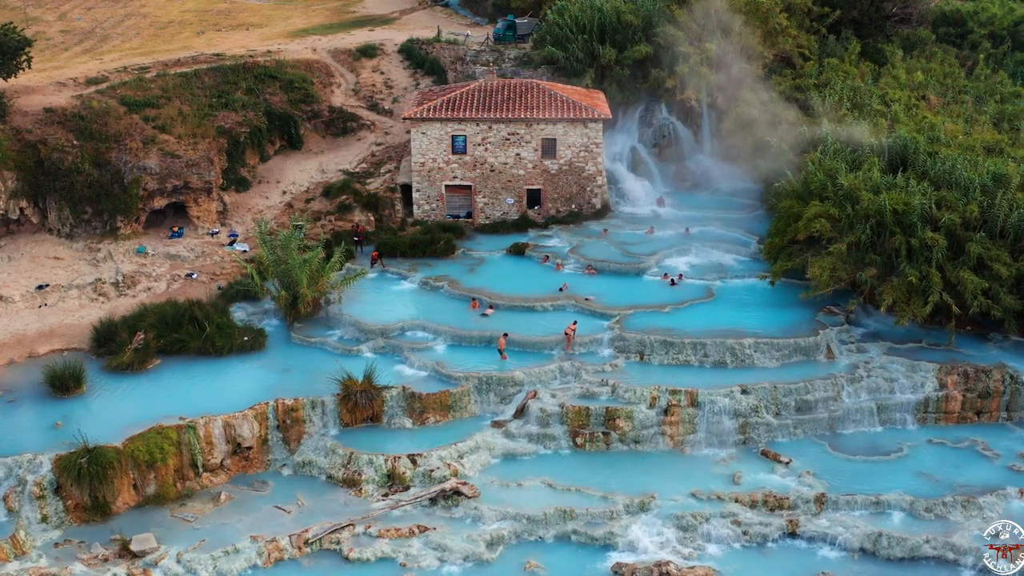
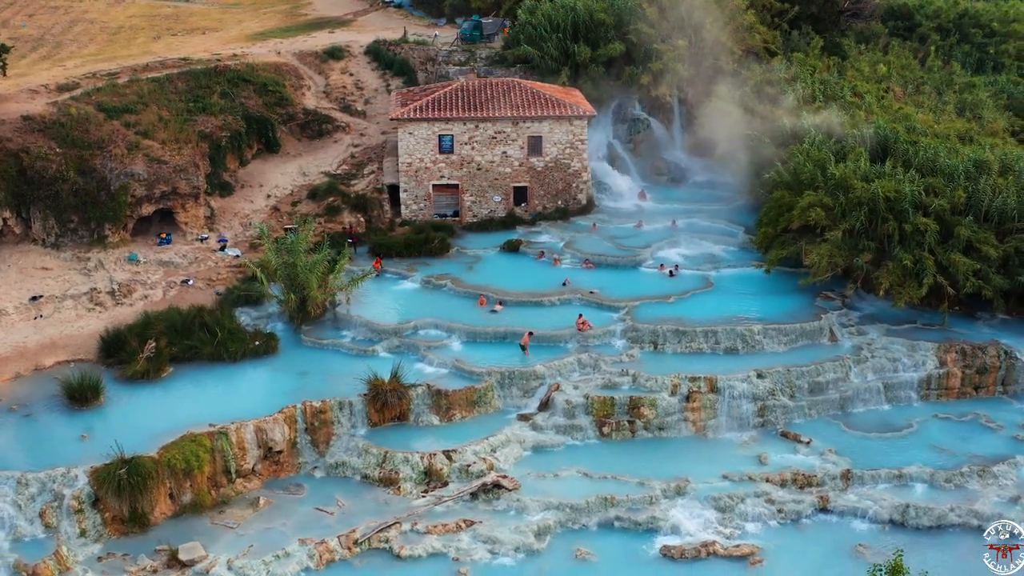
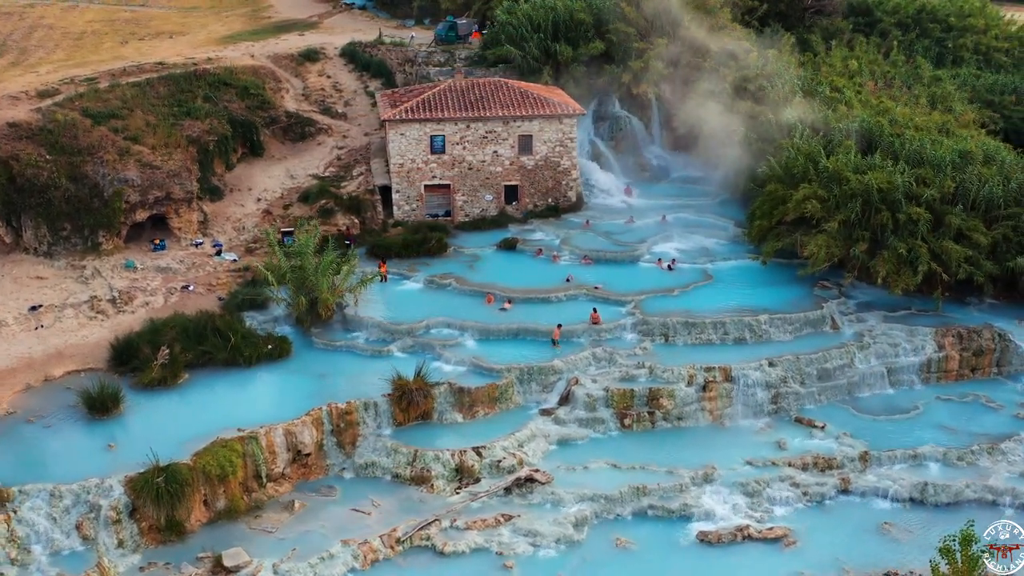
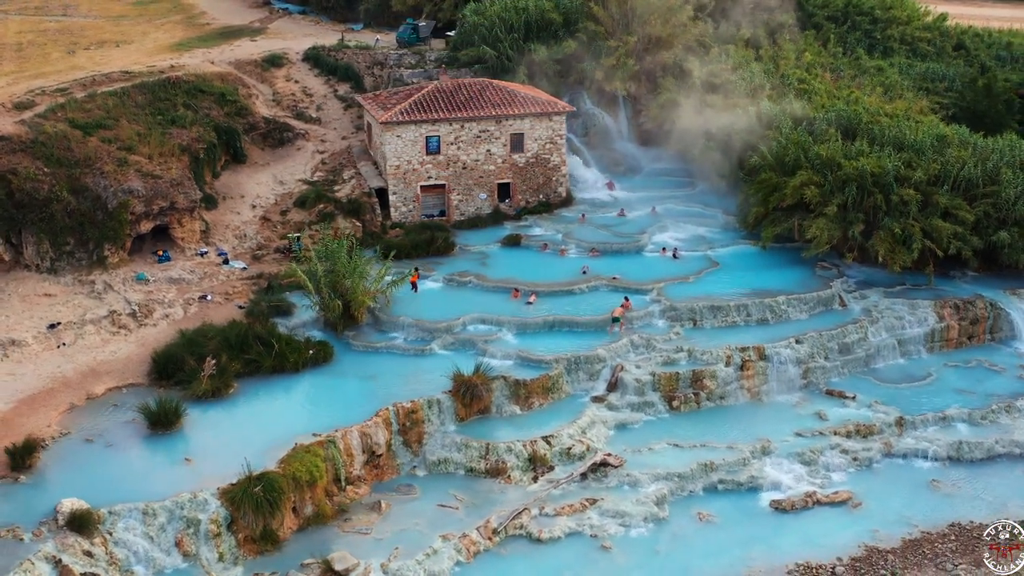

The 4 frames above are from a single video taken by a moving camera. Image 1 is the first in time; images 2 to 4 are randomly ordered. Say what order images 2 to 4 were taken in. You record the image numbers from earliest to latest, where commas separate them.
2, 3, 4
